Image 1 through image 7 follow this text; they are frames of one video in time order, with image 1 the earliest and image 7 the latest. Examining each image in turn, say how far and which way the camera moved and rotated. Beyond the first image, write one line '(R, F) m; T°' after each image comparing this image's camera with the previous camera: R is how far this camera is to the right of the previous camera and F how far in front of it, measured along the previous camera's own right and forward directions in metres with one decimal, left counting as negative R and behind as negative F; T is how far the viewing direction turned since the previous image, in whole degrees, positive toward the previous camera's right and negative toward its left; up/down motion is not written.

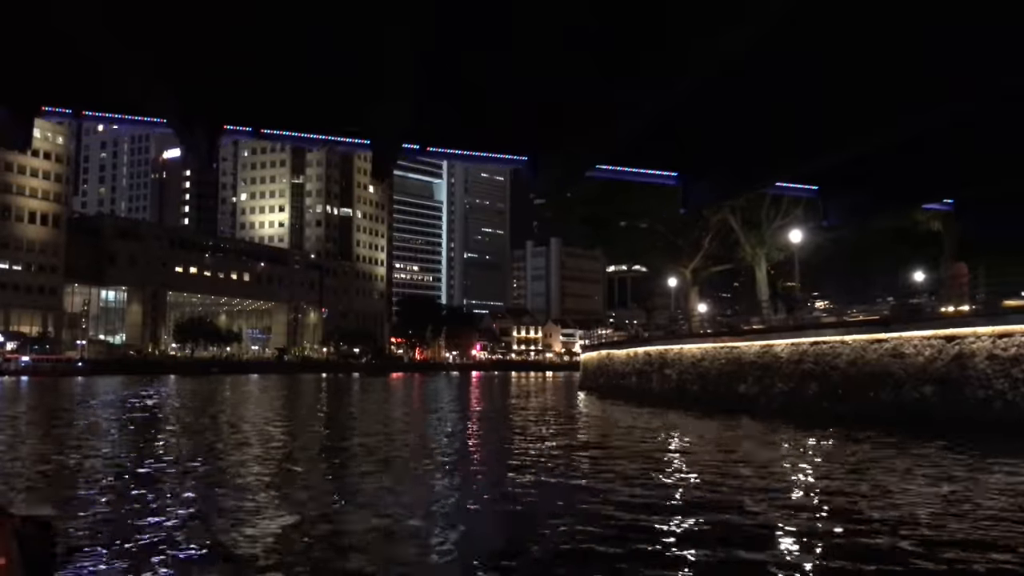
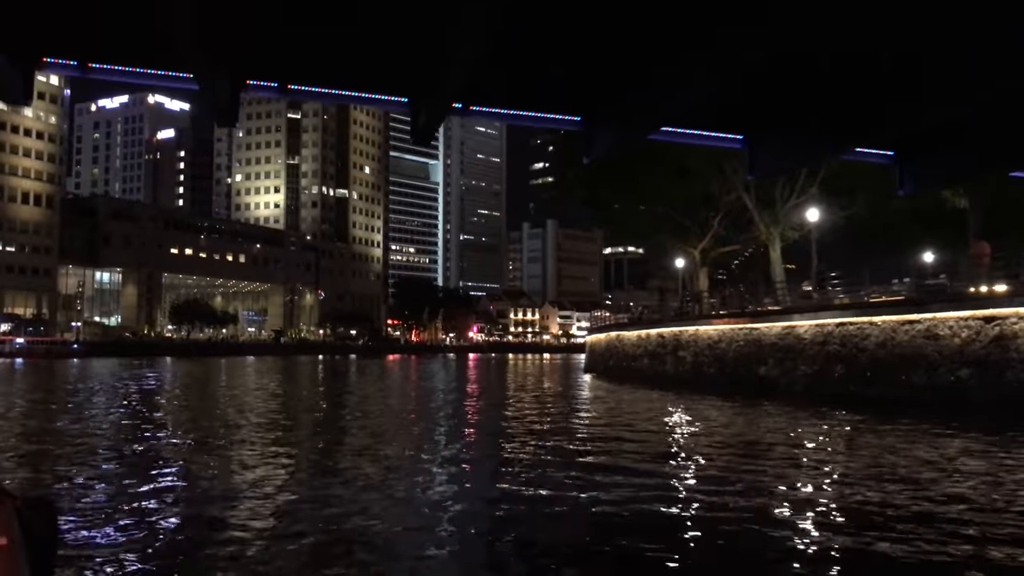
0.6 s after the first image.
(-0.4, +0.7) m; 0°
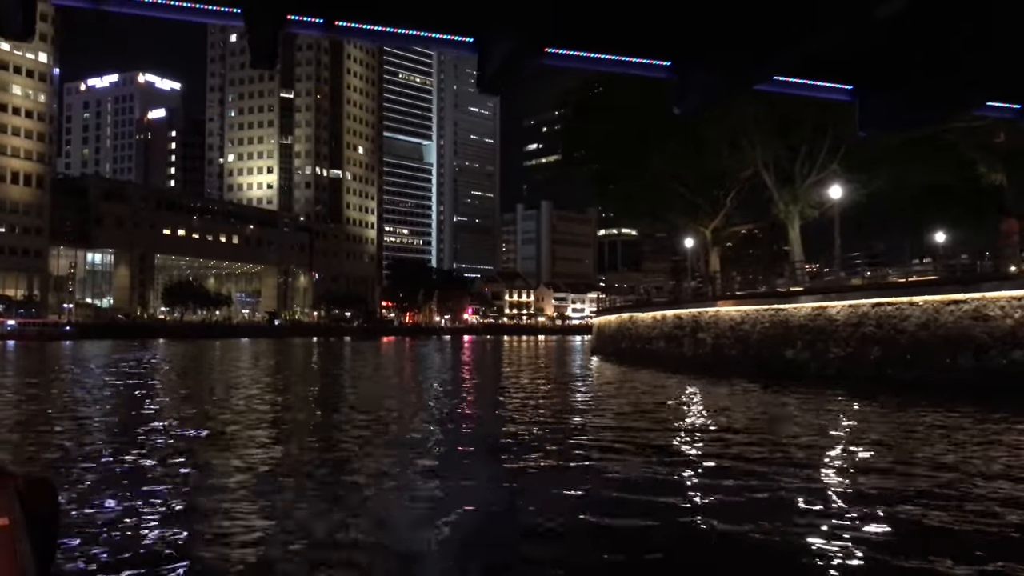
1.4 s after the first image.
(-0.5, +0.9) m; 0°
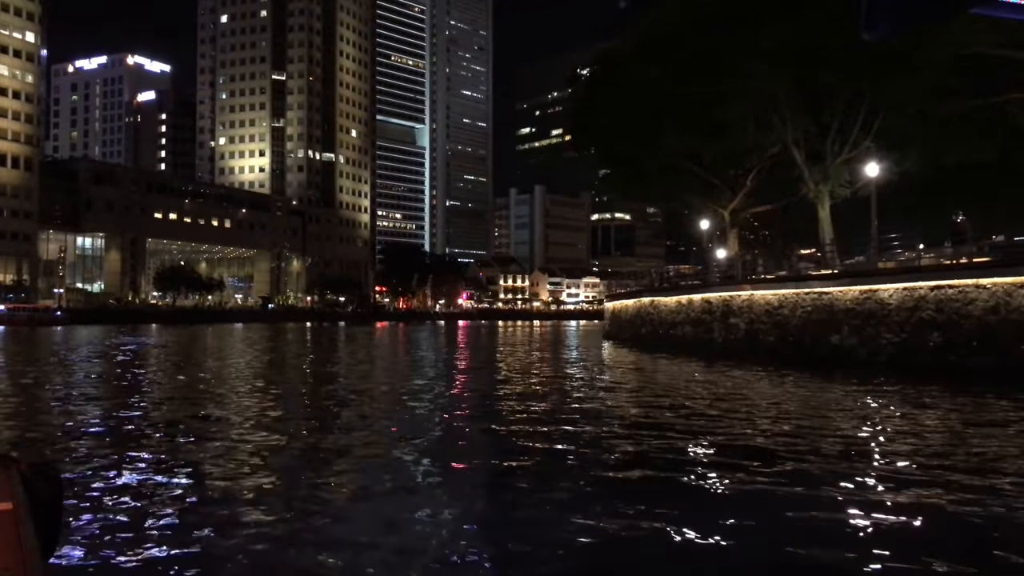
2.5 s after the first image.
(-0.7, +1.2) m; +1°
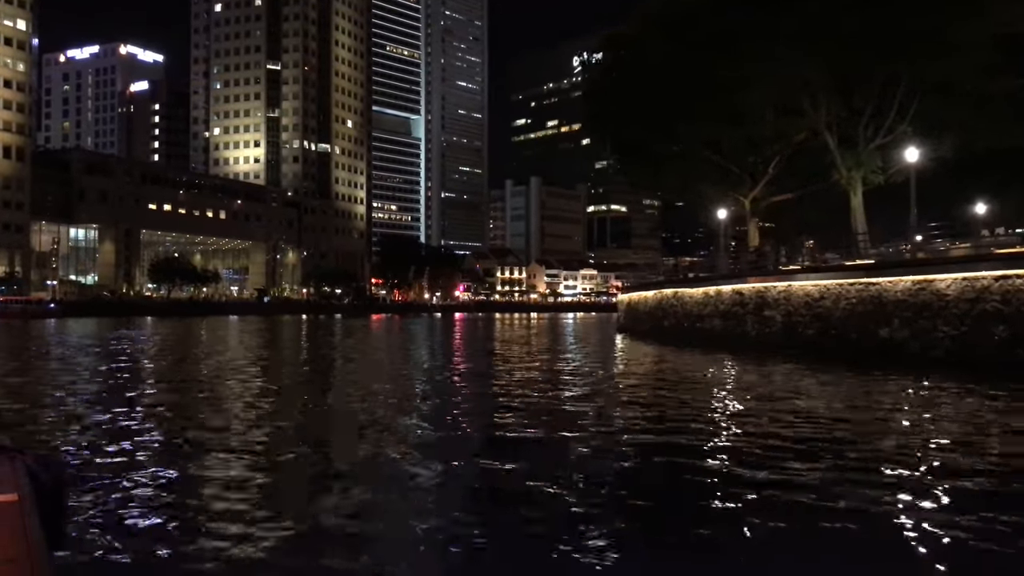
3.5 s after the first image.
(-0.7, +1.1) m; 0°
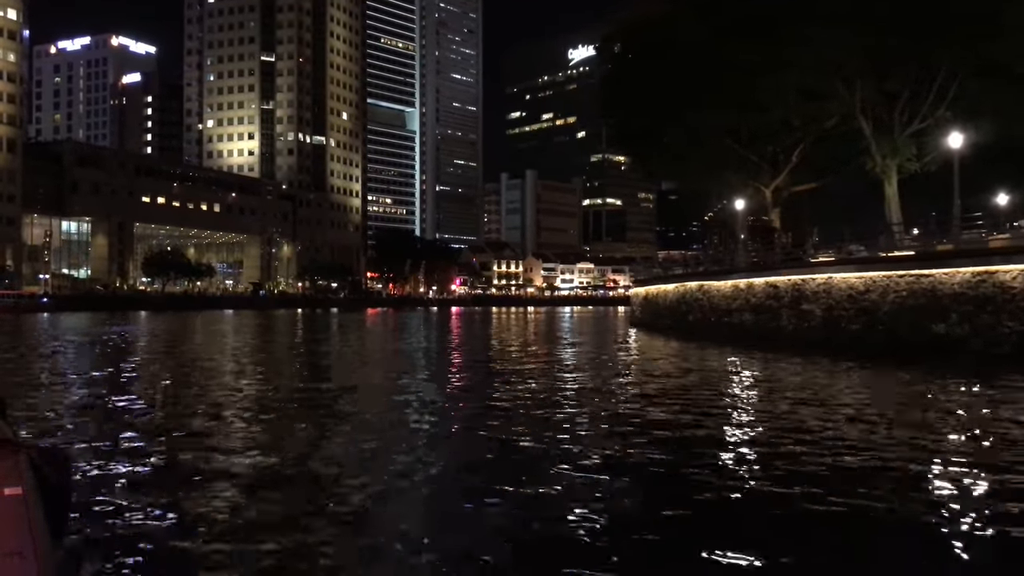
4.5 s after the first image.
(-0.6, +1.1) m; 0°
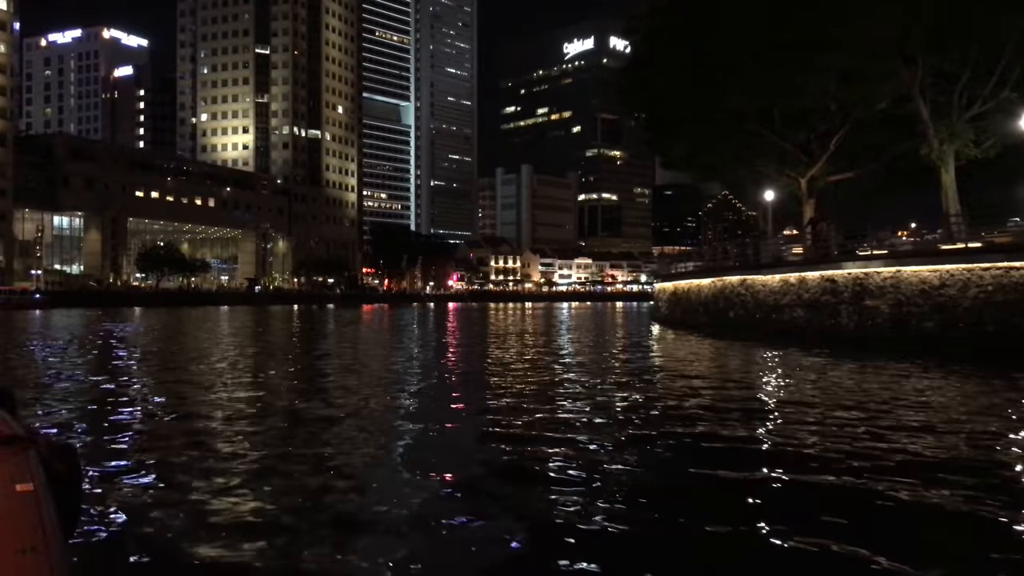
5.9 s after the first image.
(-0.9, +1.5) m; 0°
